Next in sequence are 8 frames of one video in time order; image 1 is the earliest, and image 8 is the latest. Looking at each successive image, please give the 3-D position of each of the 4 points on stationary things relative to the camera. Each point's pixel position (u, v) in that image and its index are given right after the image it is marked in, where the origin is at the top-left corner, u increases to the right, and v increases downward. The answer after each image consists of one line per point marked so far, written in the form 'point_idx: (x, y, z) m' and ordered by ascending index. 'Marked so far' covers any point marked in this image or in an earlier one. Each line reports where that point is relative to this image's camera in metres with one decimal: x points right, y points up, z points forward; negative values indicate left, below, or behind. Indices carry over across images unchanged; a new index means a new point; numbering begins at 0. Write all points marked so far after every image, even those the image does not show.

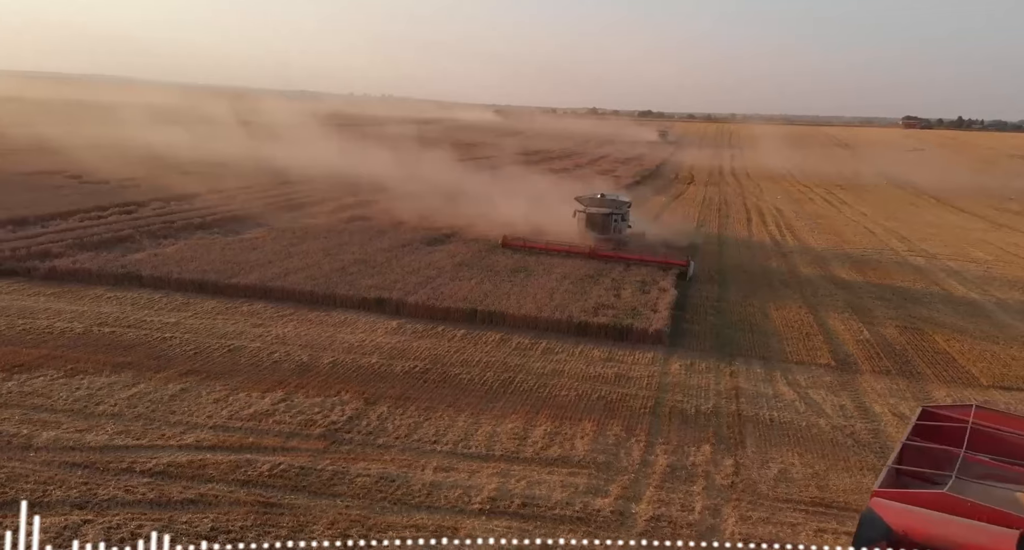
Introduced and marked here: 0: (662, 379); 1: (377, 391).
0: (+2.0, -1.4, +11.6) m
1: (-1.7, -1.4, +10.2) m
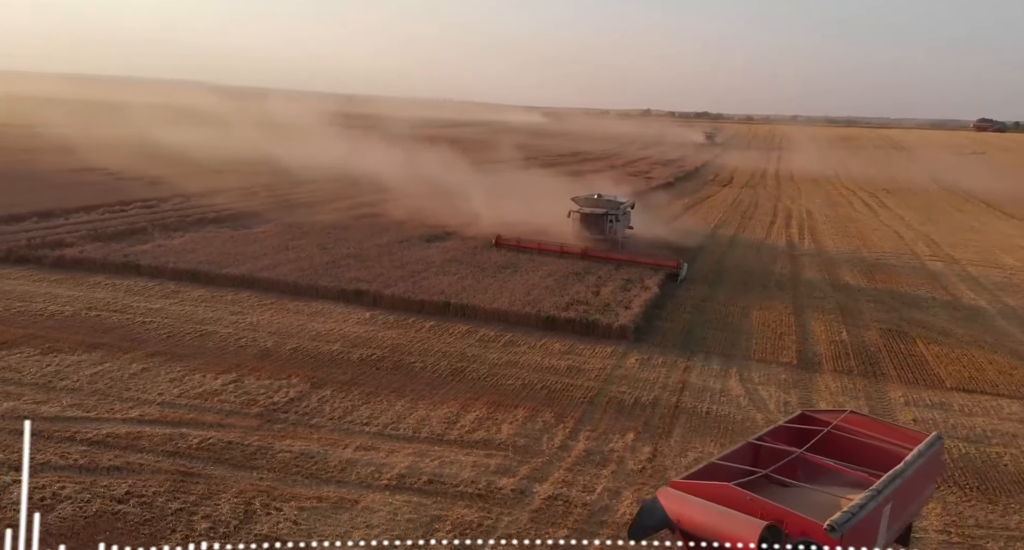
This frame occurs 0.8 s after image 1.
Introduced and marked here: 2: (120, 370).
0: (+1.4, -1.4, +11.9) m
1: (-2.4, -1.3, +10.7) m
2: (-5.0, -1.2, +10.6) m
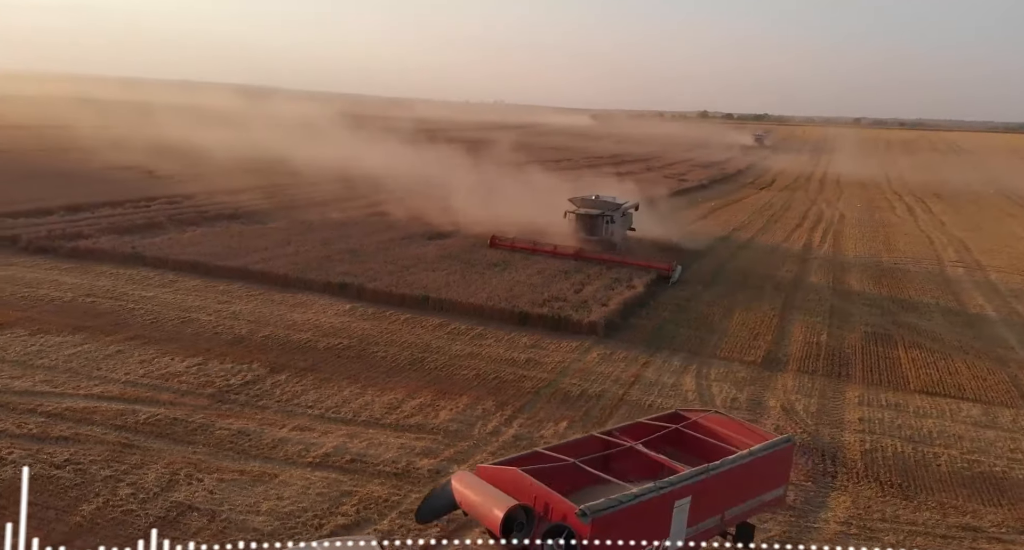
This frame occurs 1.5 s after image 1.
0: (+0.8, -1.3, +12.2) m
1: (-3.0, -1.2, +11.2) m
2: (-5.6, -1.0, +11.3) m
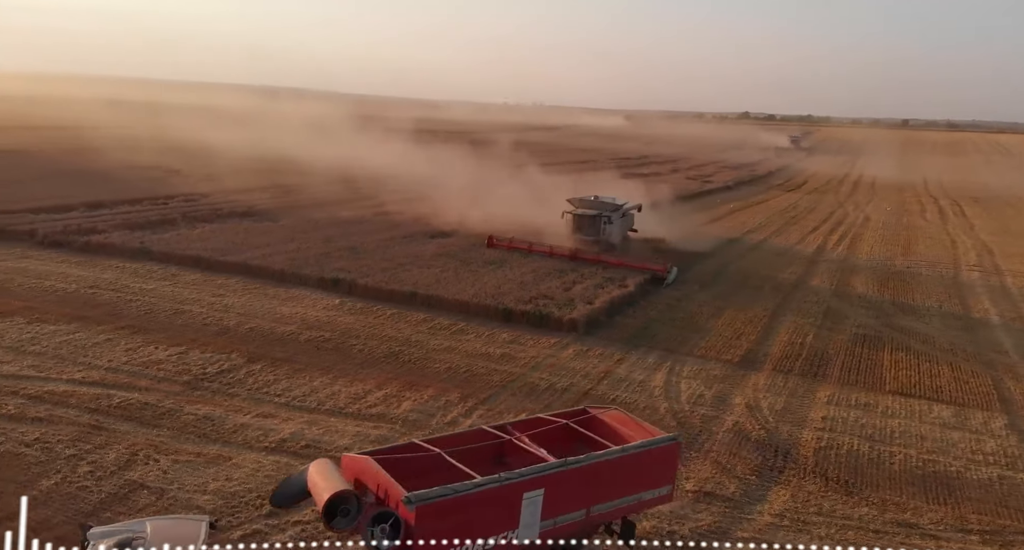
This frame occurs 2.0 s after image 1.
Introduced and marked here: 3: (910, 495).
0: (+0.4, -1.3, +12.5) m
1: (-3.4, -1.1, +11.6) m
2: (-6.0, -0.9, +11.9) m
3: (+4.2, -2.3, +8.9) m
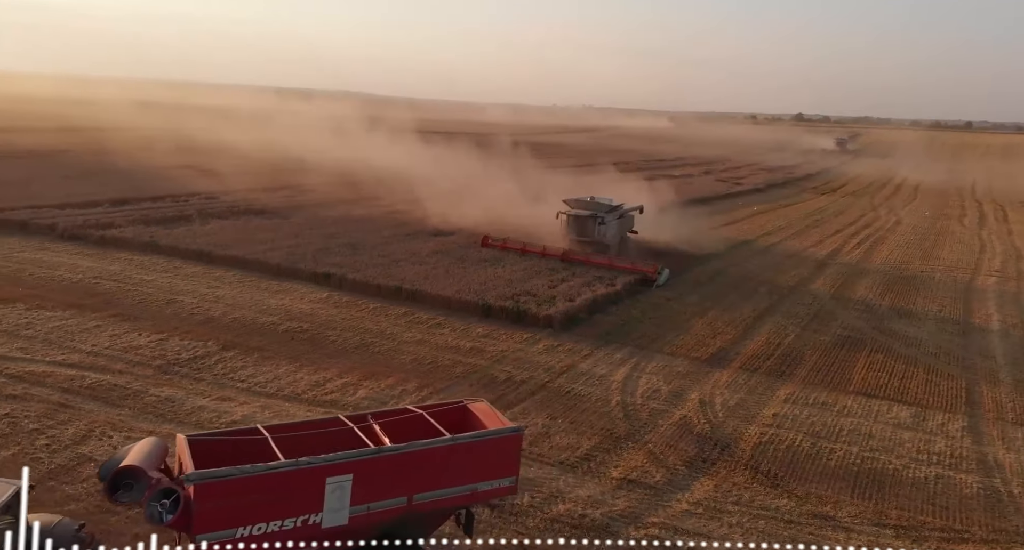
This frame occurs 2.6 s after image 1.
0: (0.0, -1.2, +12.8) m
1: (-4.0, -1.0, +12.2) m
2: (-6.5, -0.8, +12.6) m
3: (+3.5, -2.3, +9.1) m
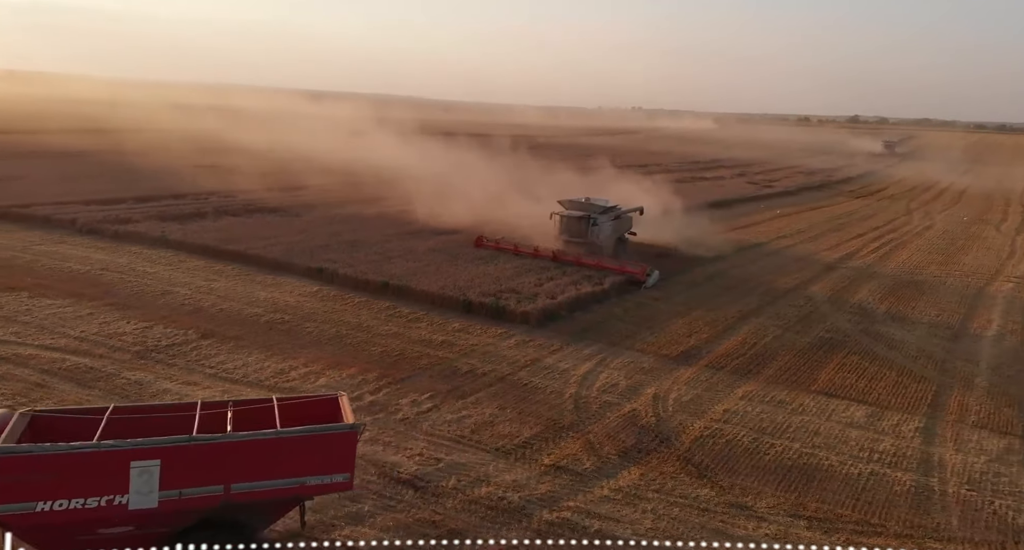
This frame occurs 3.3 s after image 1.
0: (-0.5, -1.1, +13.2) m
1: (-4.5, -0.8, +12.8) m
2: (-7.0, -0.6, +13.4) m
3: (+2.8, -2.3, +9.3) m
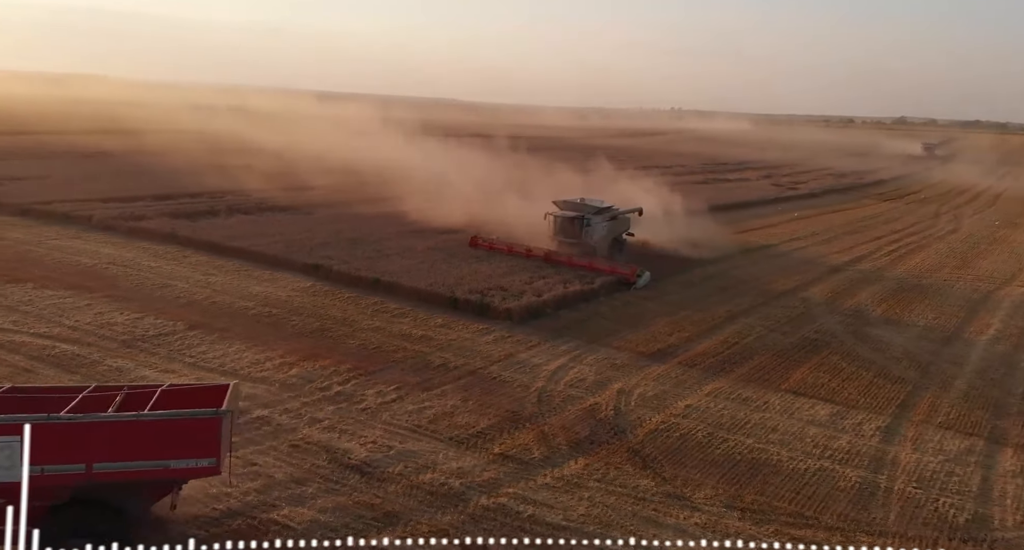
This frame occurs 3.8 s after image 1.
0: (-0.9, -1.1, +13.6) m
1: (-4.8, -0.7, +13.4) m
2: (-7.3, -0.5, +14.0) m
3: (+2.2, -2.2, +9.5) m
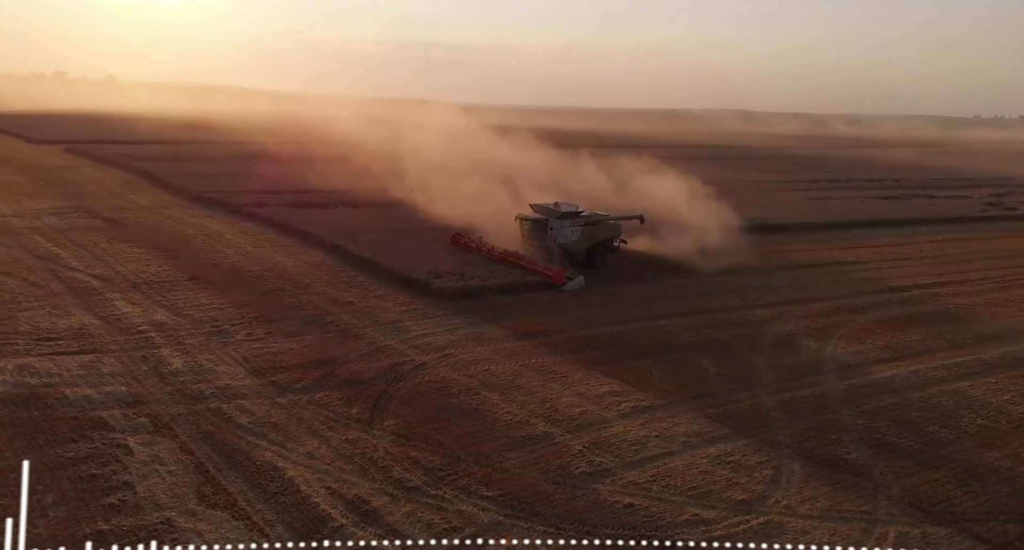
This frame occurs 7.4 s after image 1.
0: (-2.8, -0.7, +16.7) m
1: (-6.6, -0.1, +17.8) m
2: (-8.6, +0.4, +19.3) m
3: (-1.4, -1.9, +11.8) m
